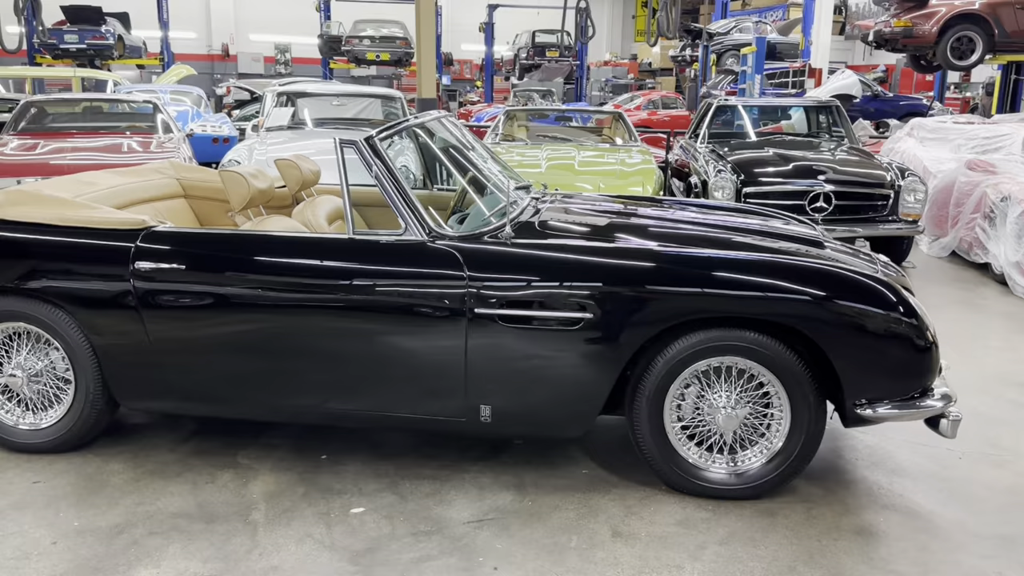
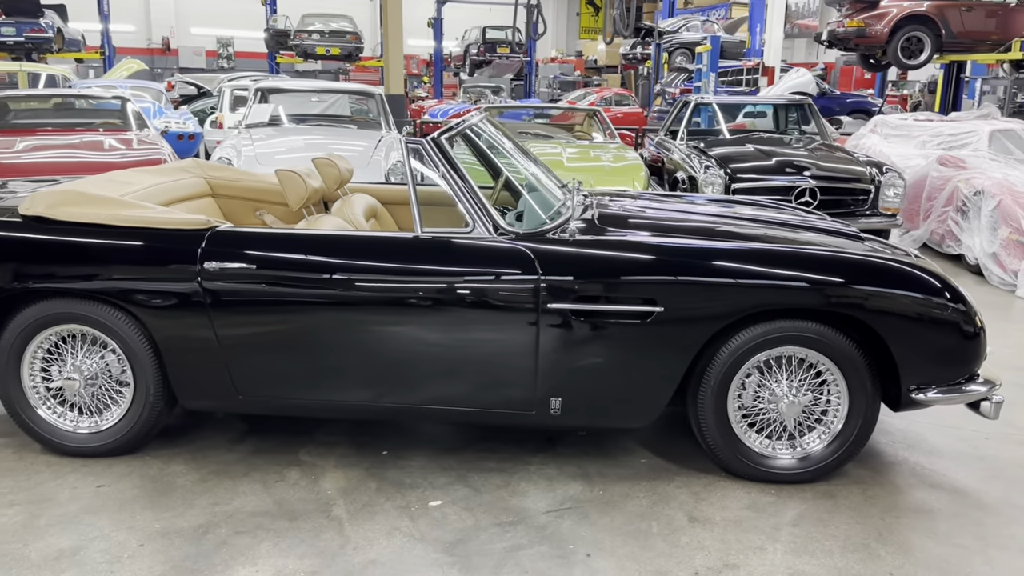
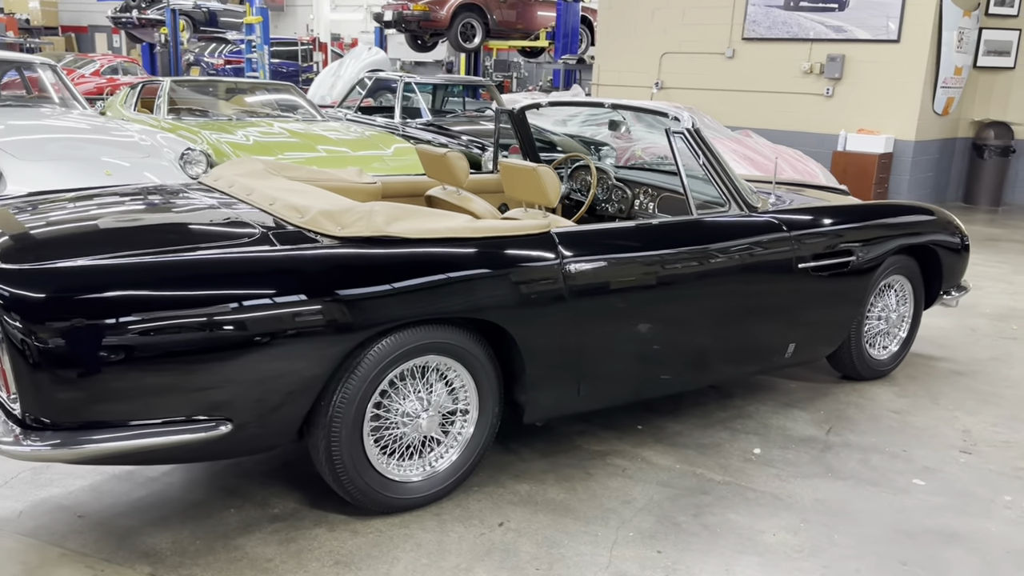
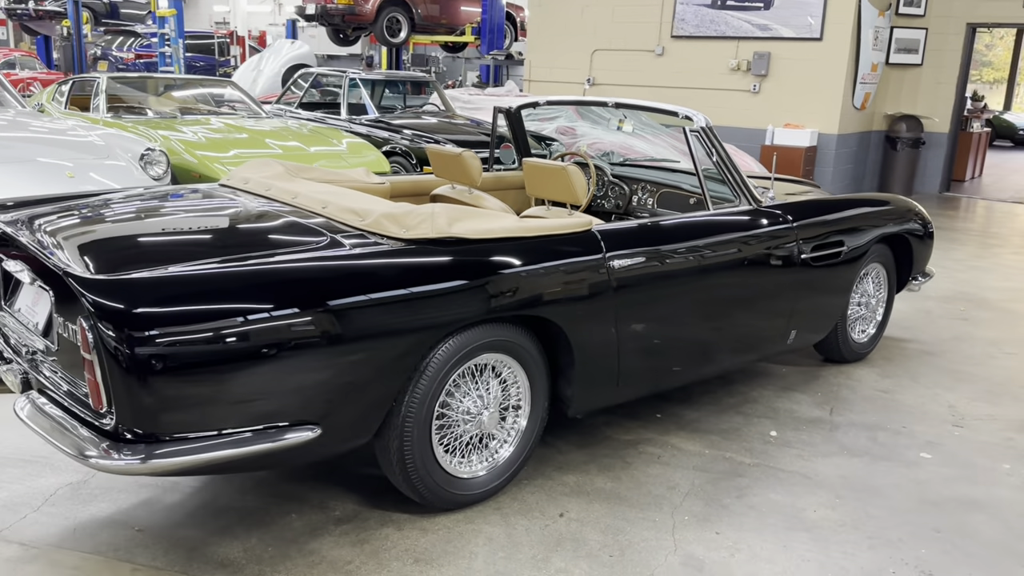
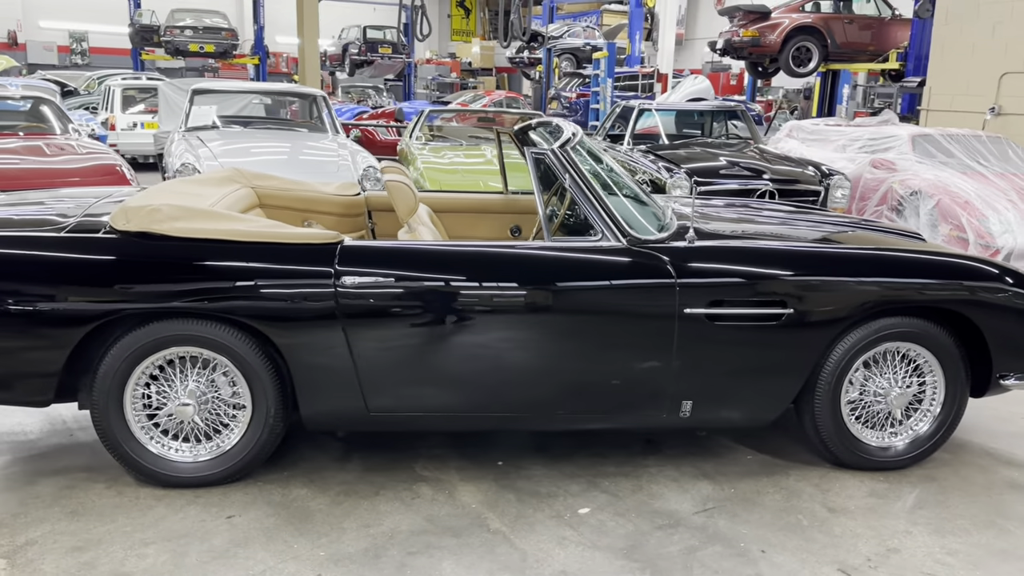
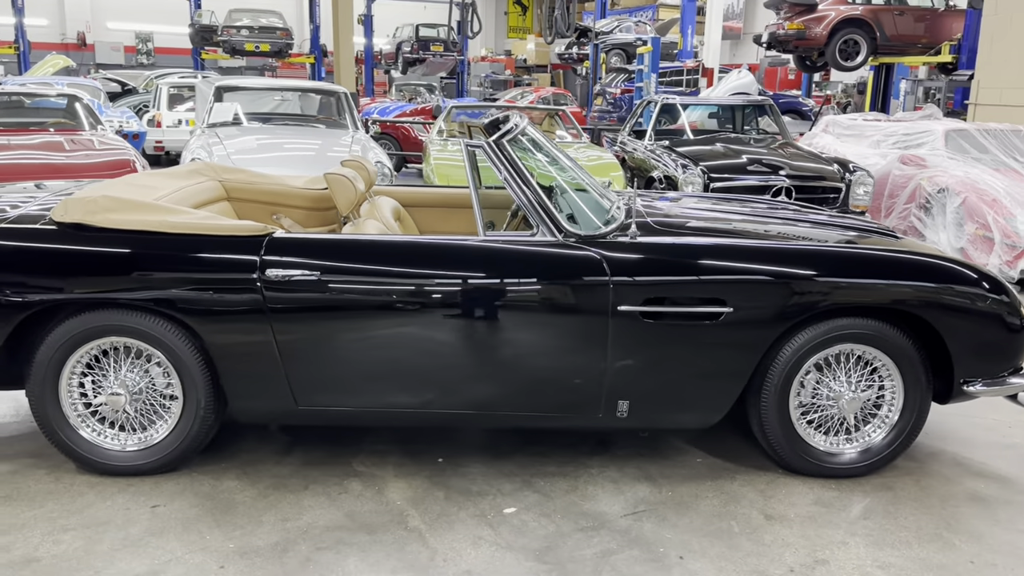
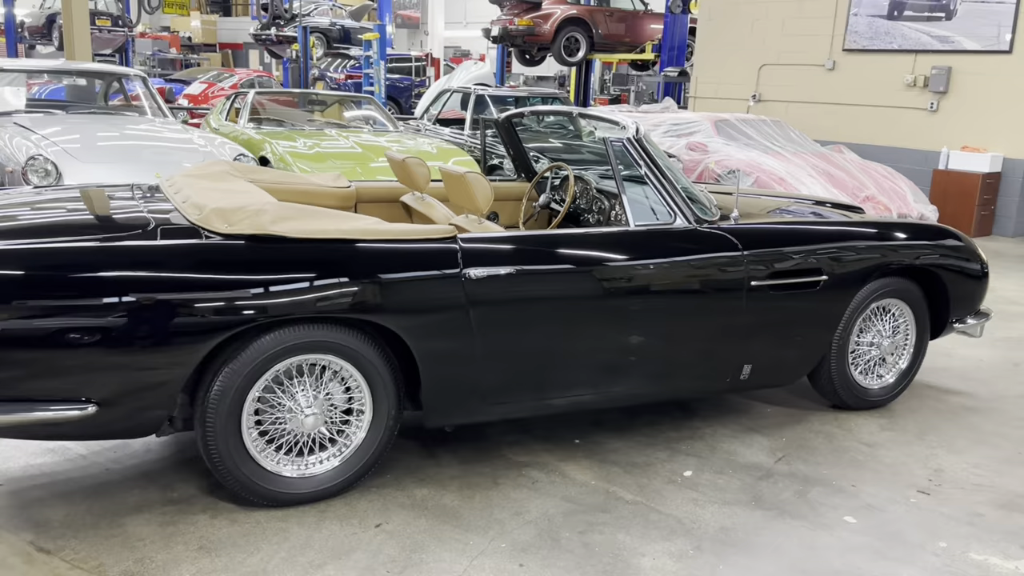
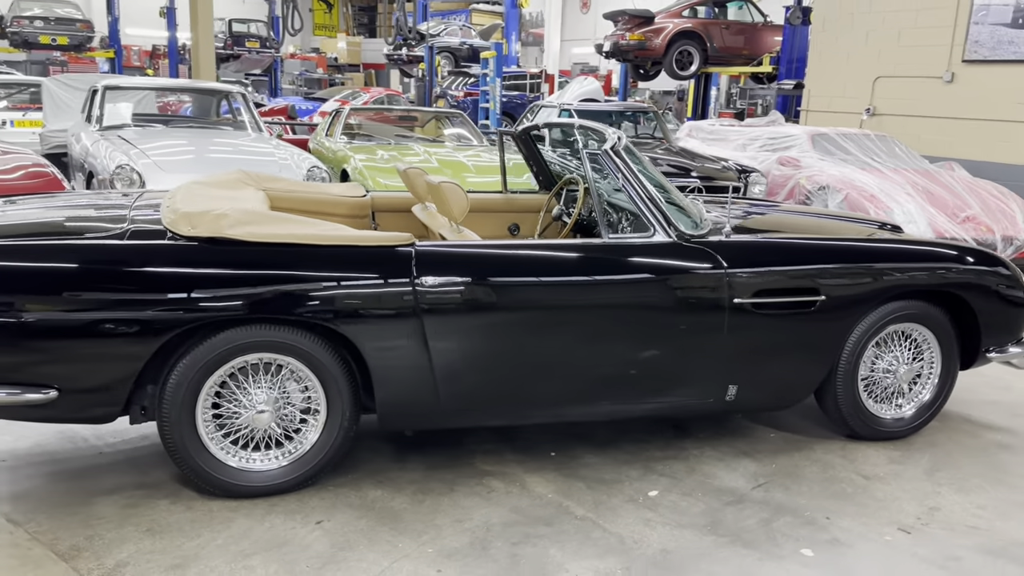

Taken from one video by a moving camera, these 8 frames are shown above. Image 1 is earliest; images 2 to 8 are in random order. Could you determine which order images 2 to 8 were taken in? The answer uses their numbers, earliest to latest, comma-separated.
2, 6, 5, 8, 7, 3, 4
